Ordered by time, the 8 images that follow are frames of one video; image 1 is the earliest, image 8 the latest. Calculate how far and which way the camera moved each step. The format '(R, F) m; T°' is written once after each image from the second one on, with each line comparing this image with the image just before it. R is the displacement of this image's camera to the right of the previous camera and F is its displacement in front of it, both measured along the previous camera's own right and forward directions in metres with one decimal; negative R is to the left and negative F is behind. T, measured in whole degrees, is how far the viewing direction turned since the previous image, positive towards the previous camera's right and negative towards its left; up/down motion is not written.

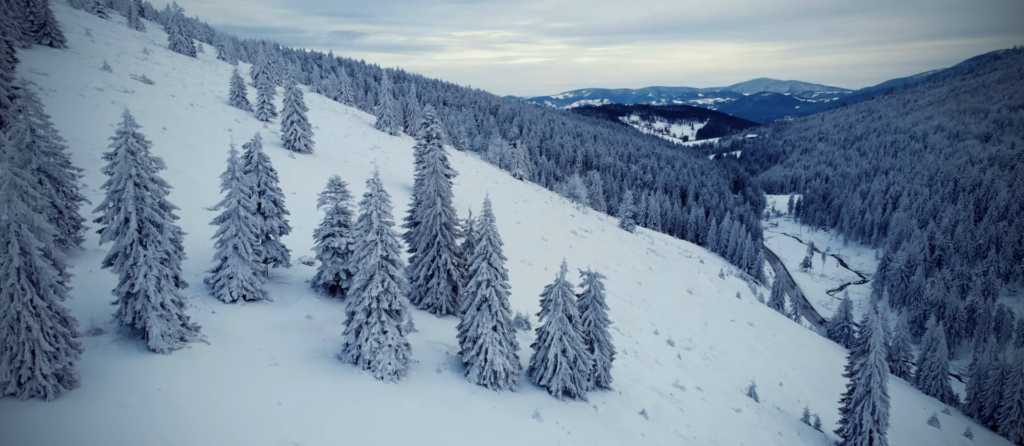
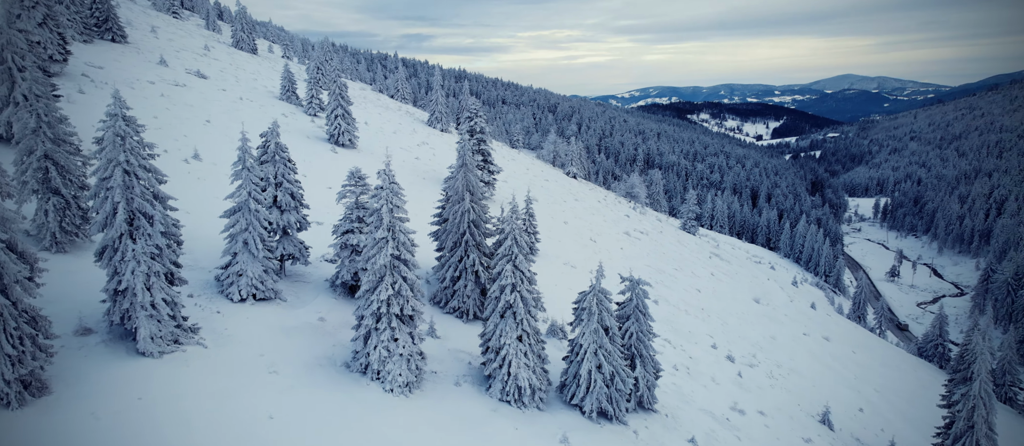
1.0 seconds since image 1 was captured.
(+1.2, +2.3) m; -7°
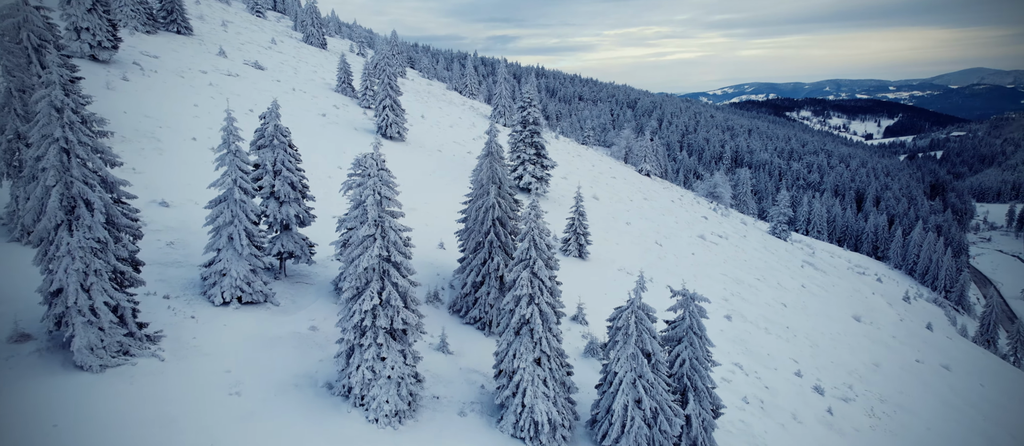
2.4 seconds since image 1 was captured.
(+1.9, +3.5) m; -9°
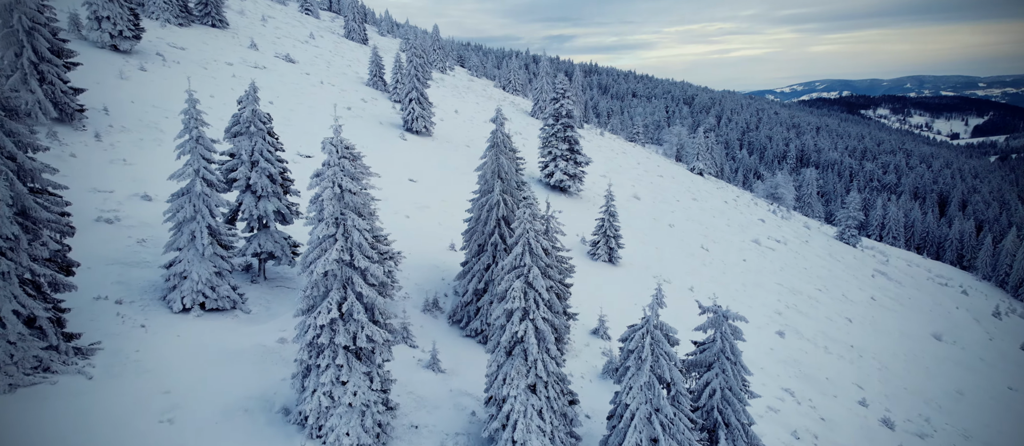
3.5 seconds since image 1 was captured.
(+1.6, +2.6) m; -6°
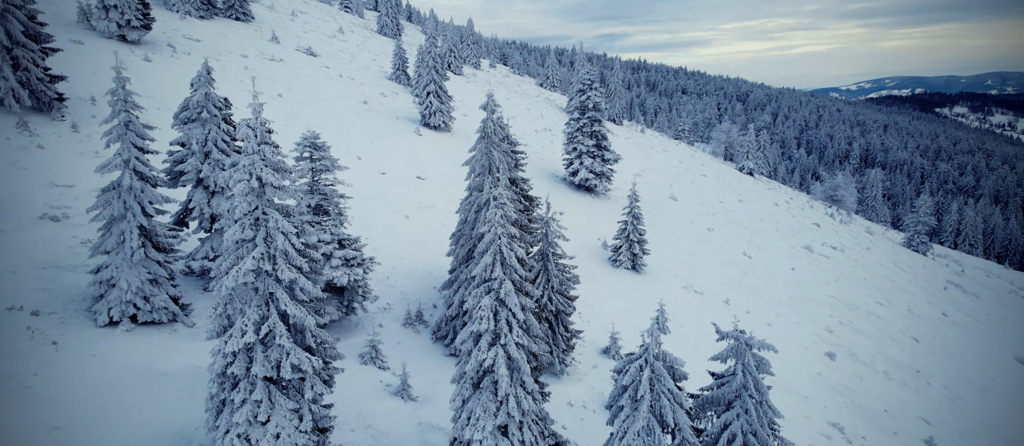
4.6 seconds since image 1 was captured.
(+1.7, +2.6) m; -5°
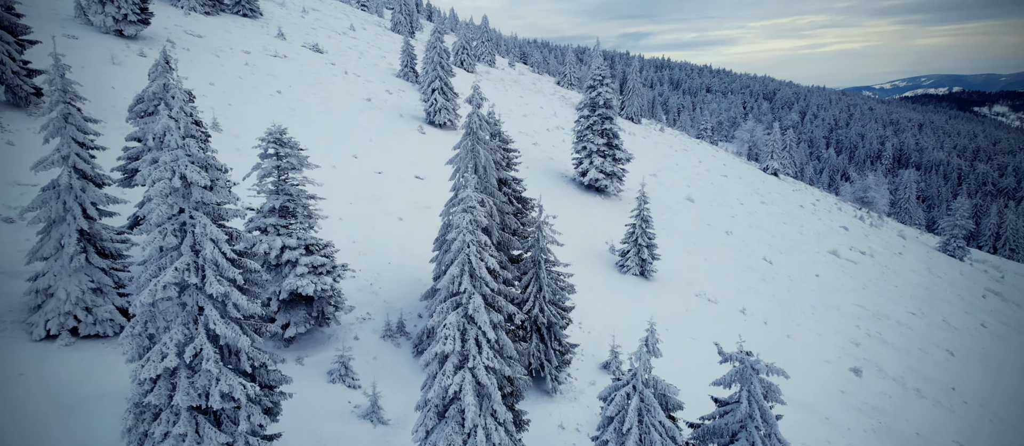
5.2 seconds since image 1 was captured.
(+1.0, +1.4) m; -2°
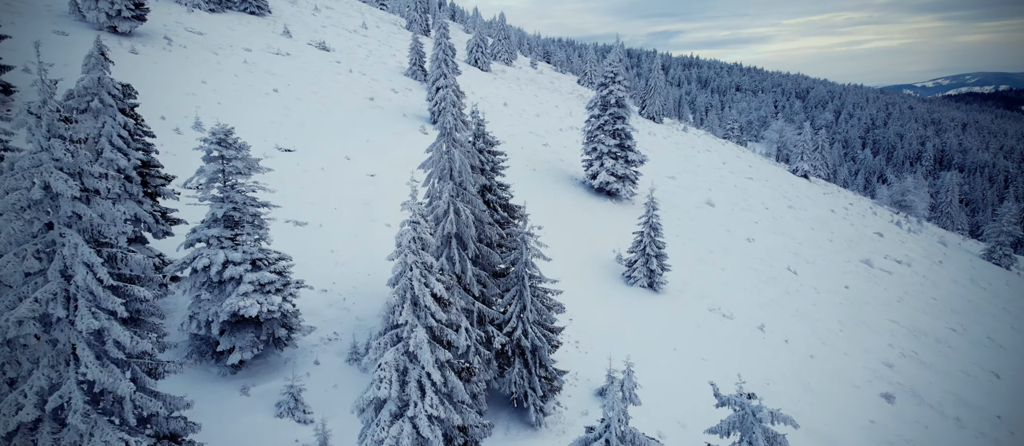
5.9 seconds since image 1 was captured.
(+1.2, +1.7) m; -3°
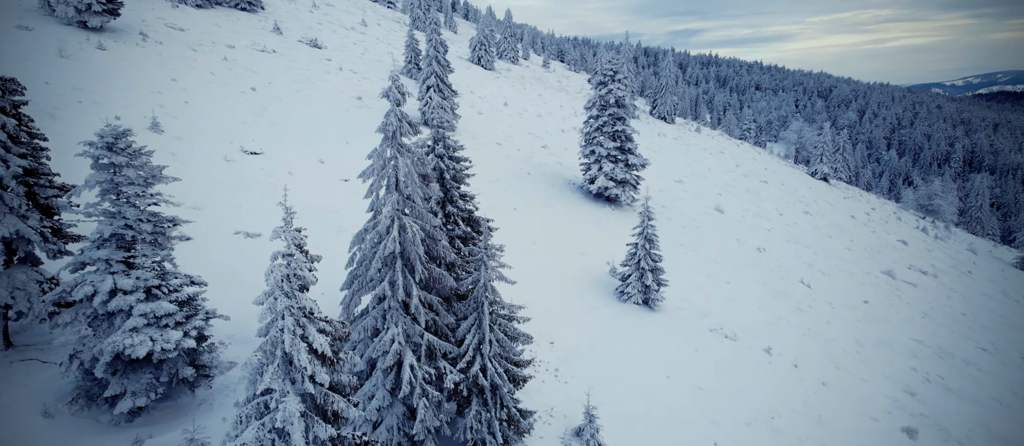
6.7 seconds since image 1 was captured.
(+1.4, +2.0) m; -2°
